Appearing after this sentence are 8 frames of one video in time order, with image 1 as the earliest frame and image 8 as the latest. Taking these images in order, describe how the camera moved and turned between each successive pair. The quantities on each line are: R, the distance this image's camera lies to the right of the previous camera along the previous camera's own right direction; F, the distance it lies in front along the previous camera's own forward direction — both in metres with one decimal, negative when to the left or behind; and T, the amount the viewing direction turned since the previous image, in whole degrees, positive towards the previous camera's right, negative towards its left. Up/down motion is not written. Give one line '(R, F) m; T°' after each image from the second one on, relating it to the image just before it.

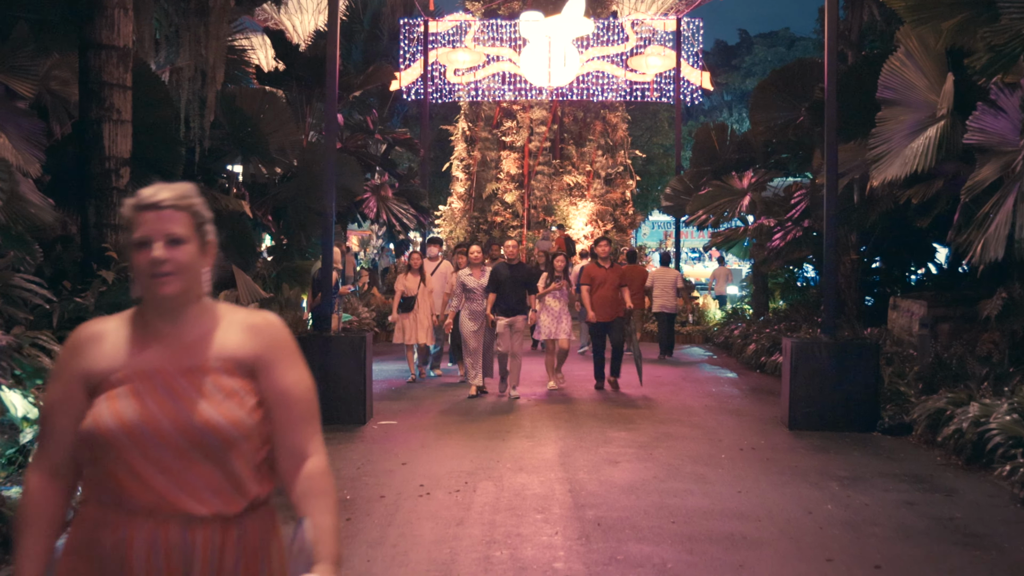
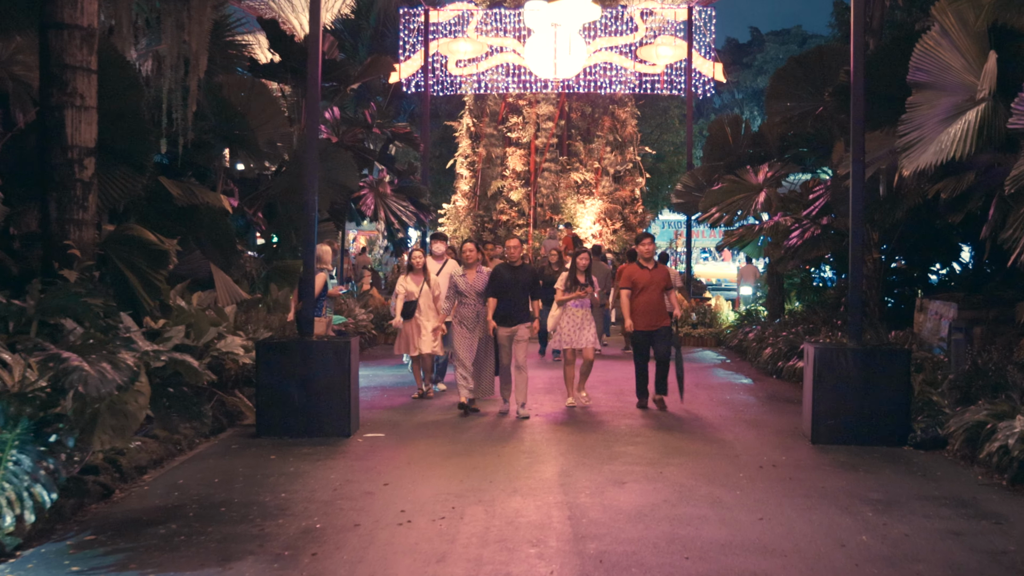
(+0.1, +0.8) m; 0°
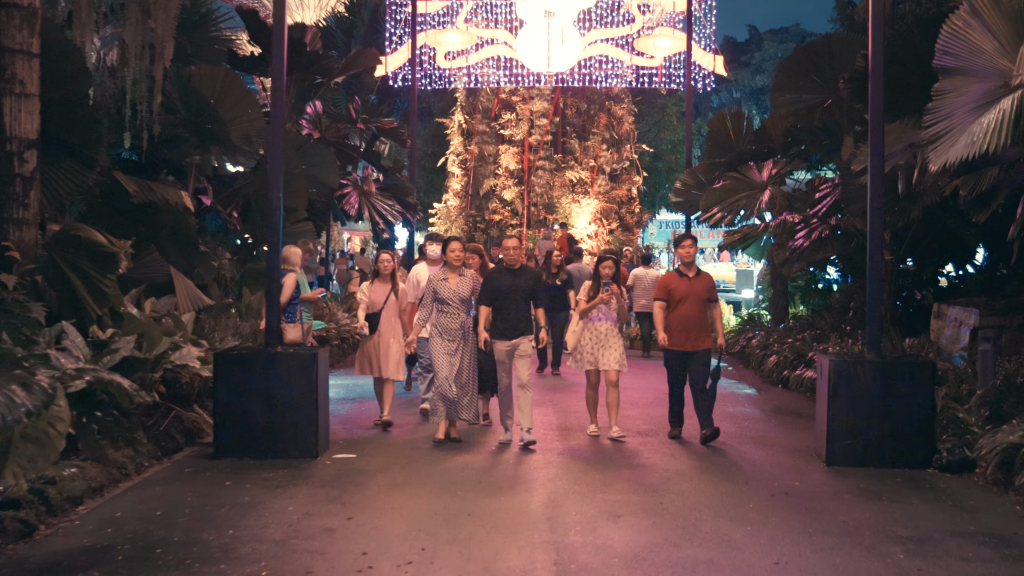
(+0.1, +0.9) m; 0°
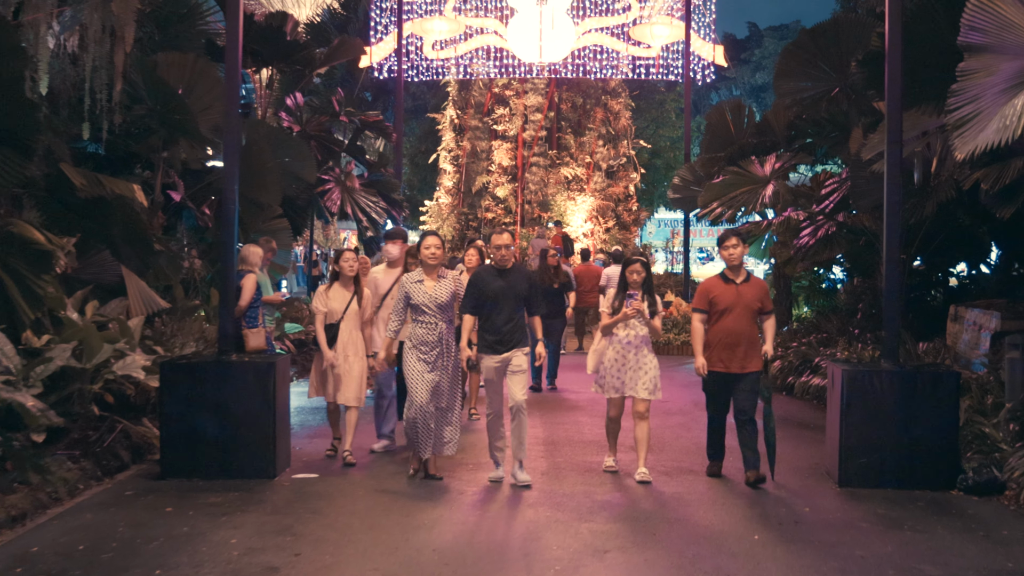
(+0.1, +0.8) m; 0°
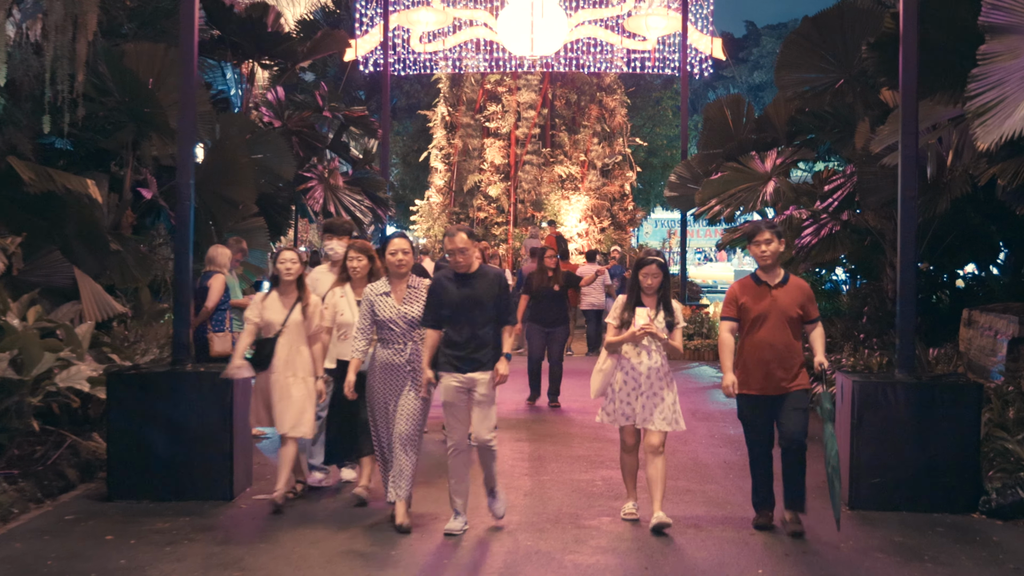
(+0.1, +0.6) m; 0°
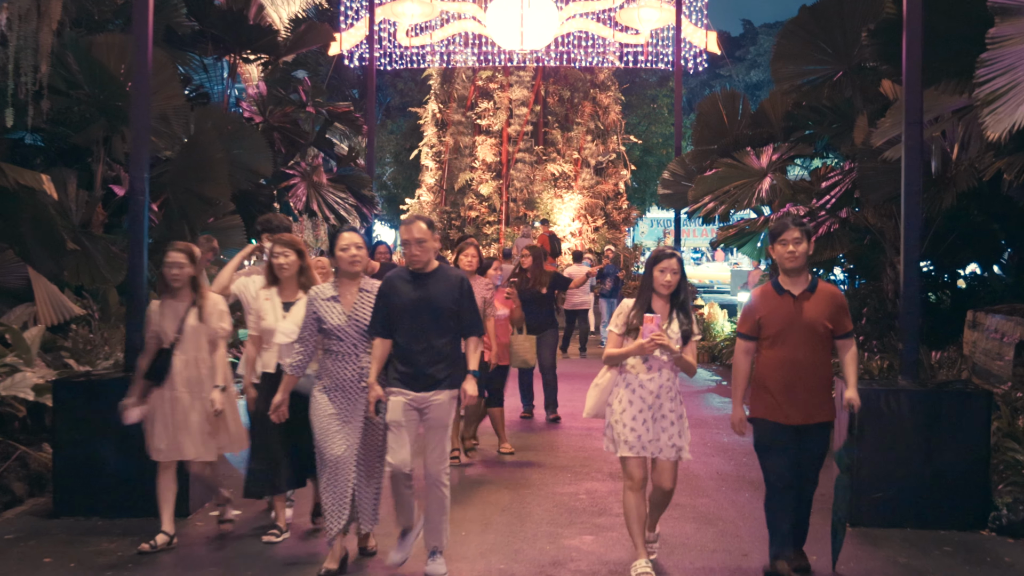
(+0.1, +0.5) m; 0°
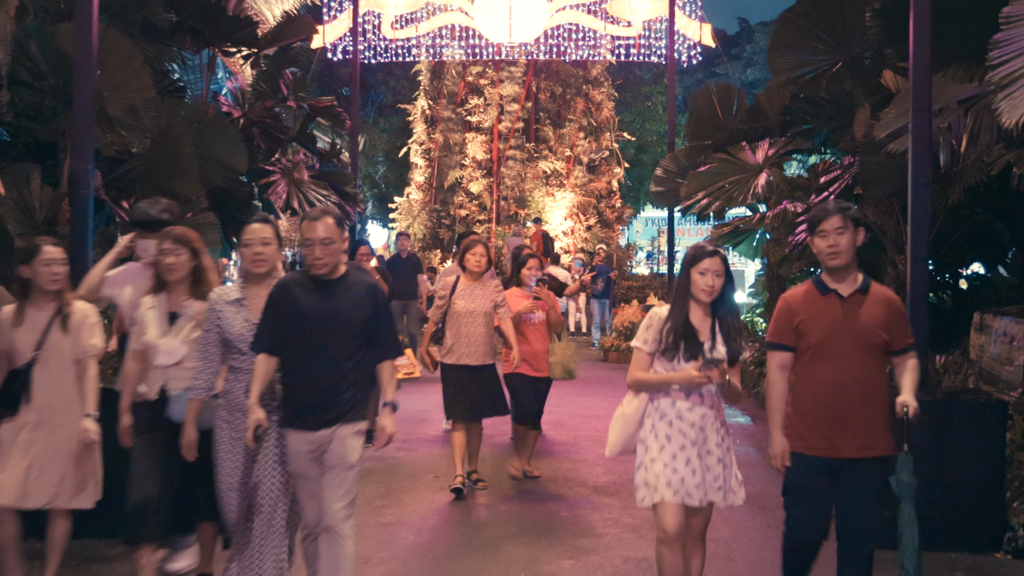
(+0.1, +0.5) m; 0°
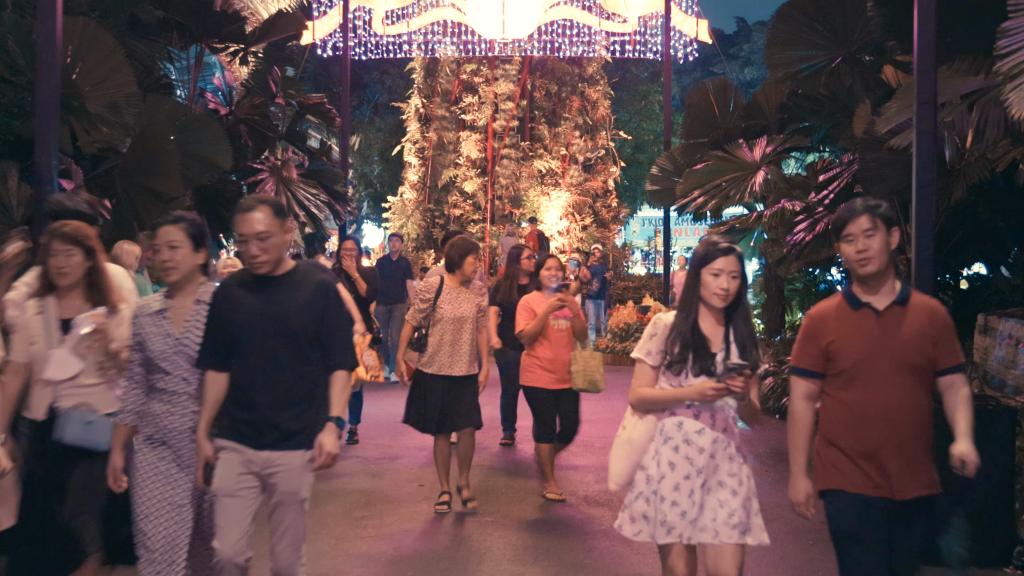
(+0.1, +0.3) m; 0°
